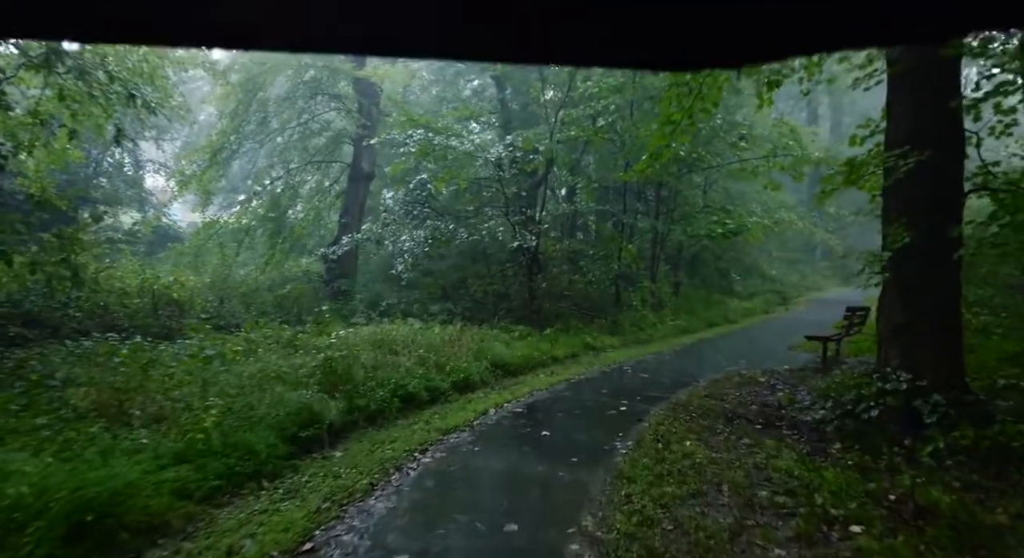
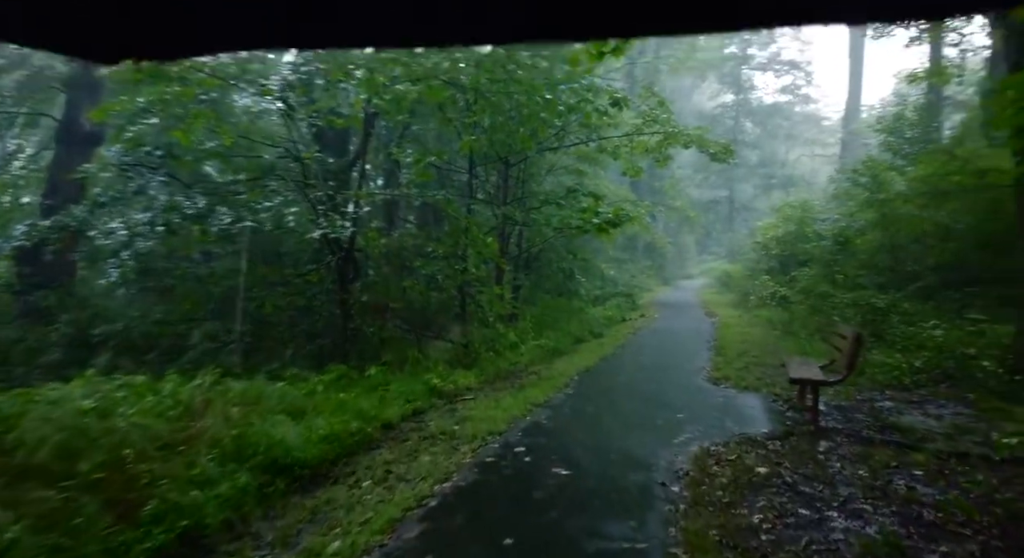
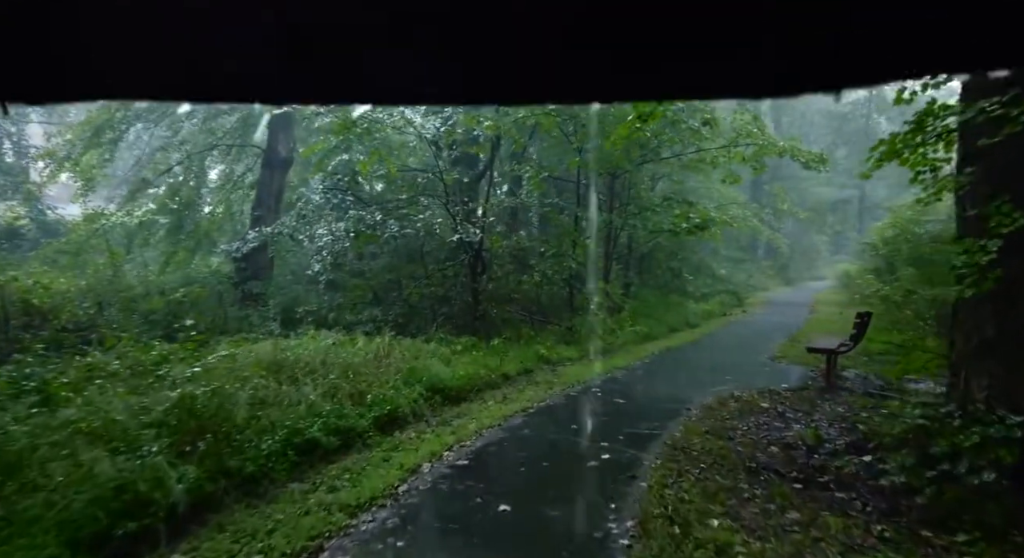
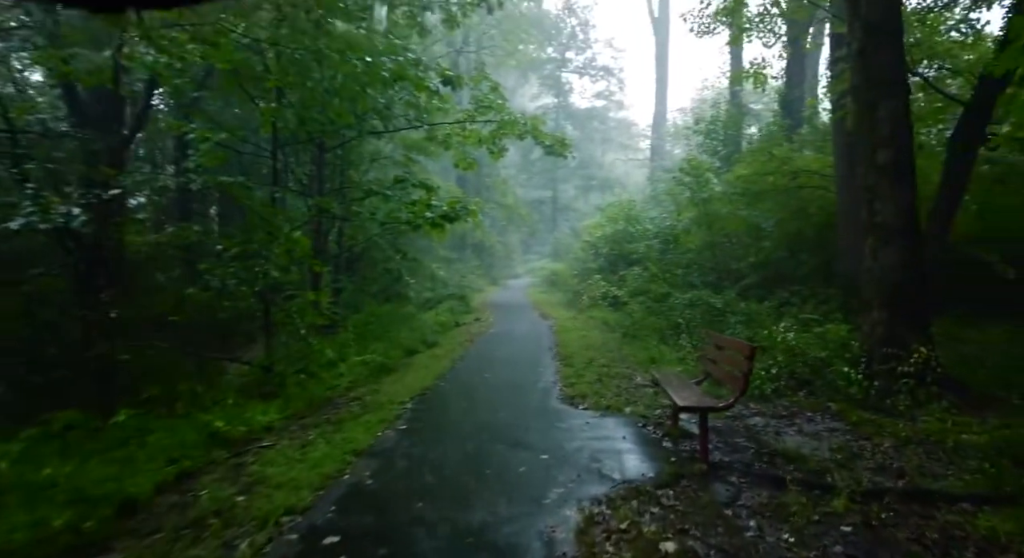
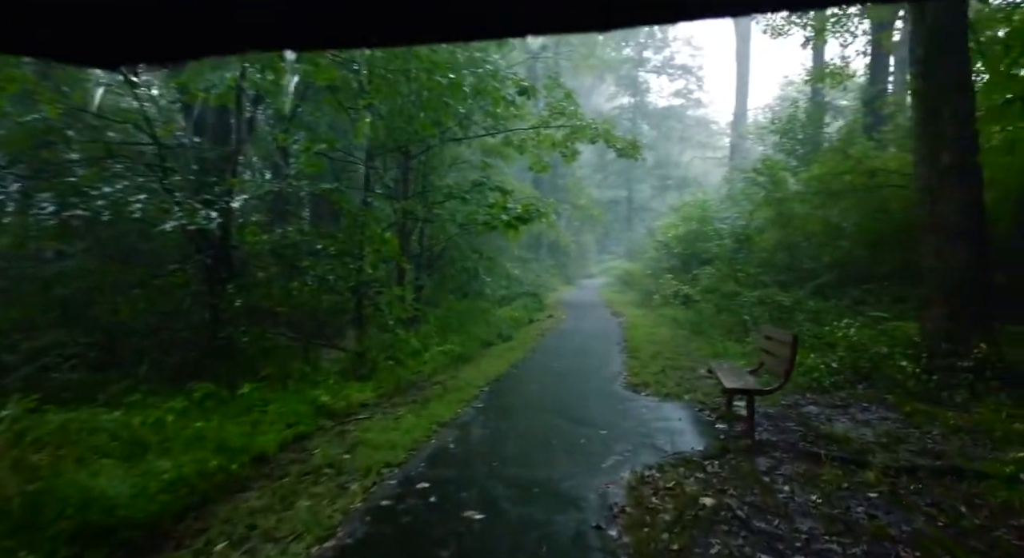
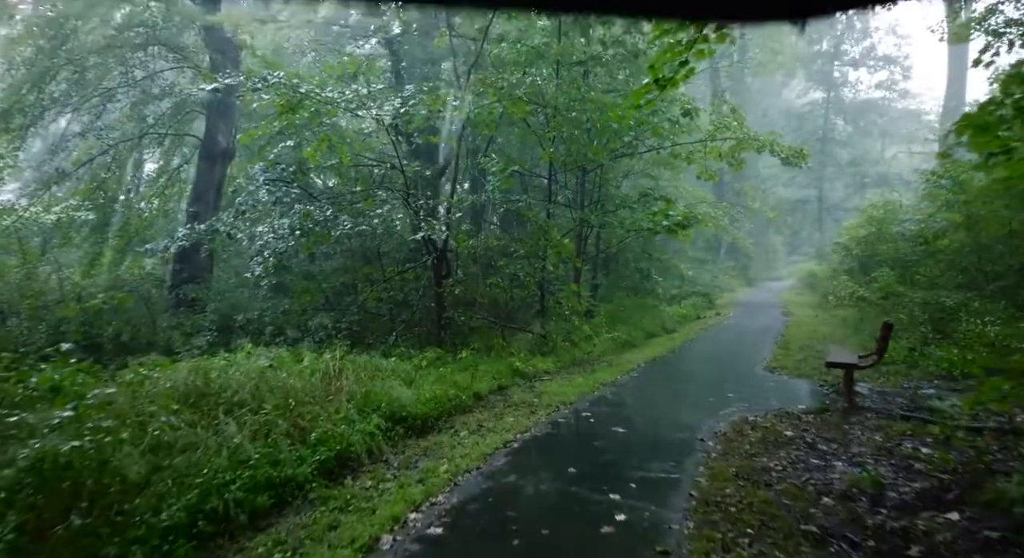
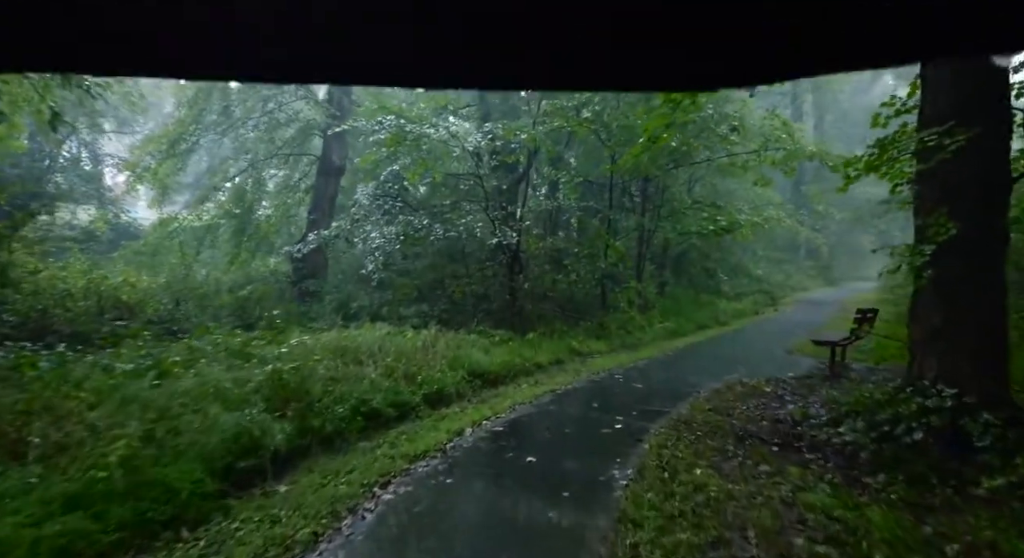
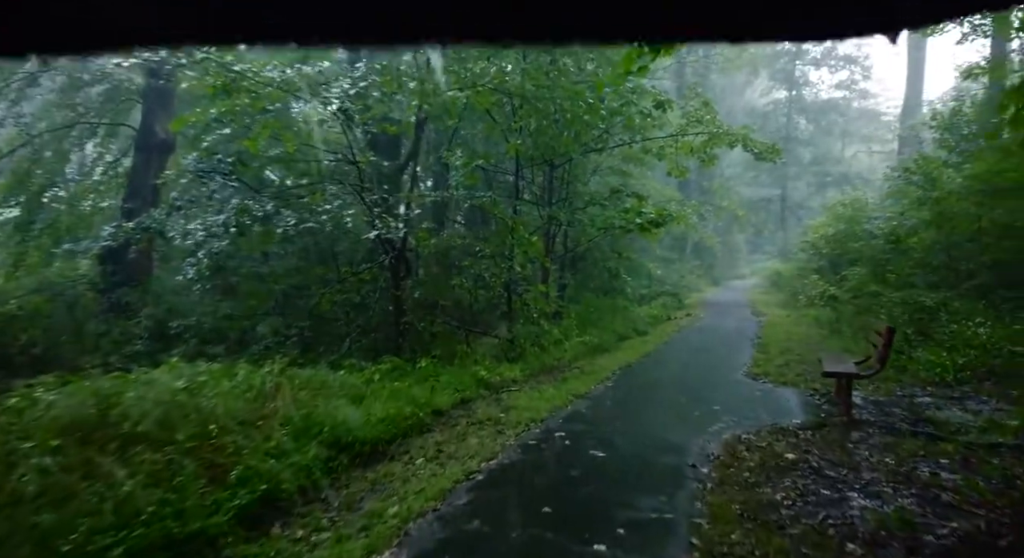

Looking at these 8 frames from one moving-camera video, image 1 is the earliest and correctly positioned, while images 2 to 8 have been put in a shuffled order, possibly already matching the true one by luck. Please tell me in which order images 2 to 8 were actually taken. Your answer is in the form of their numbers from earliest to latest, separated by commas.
7, 3, 6, 8, 2, 5, 4
